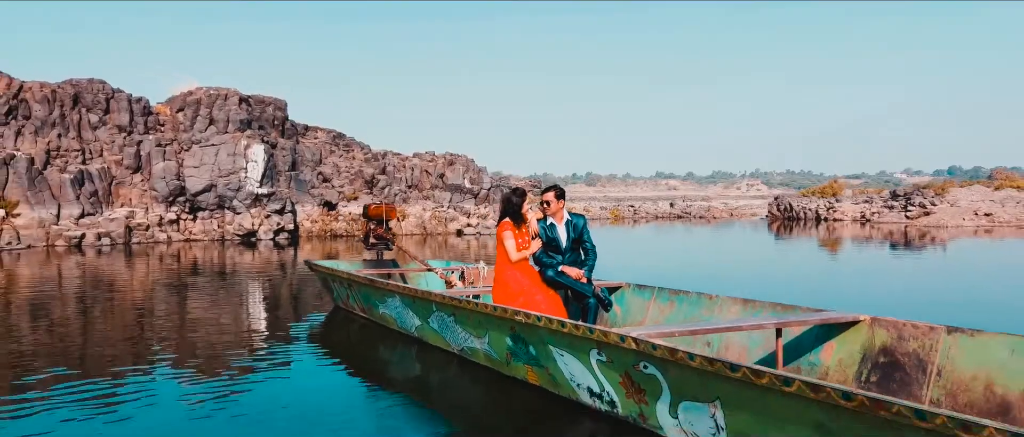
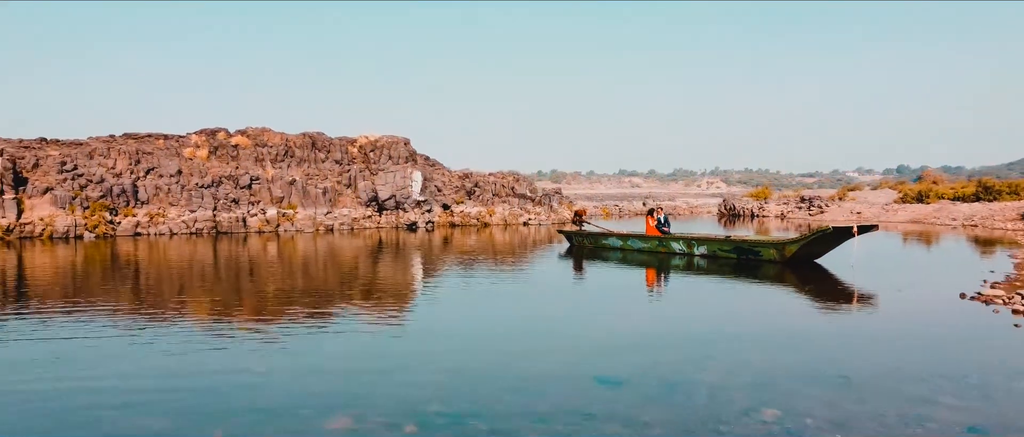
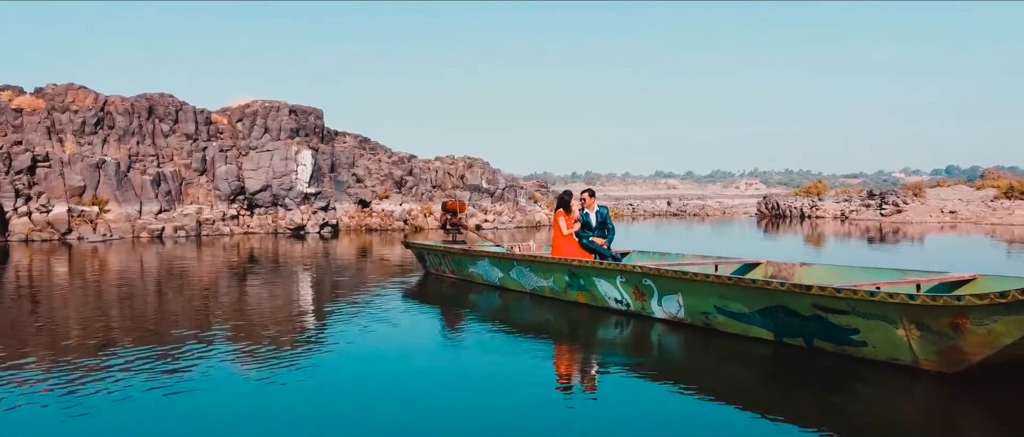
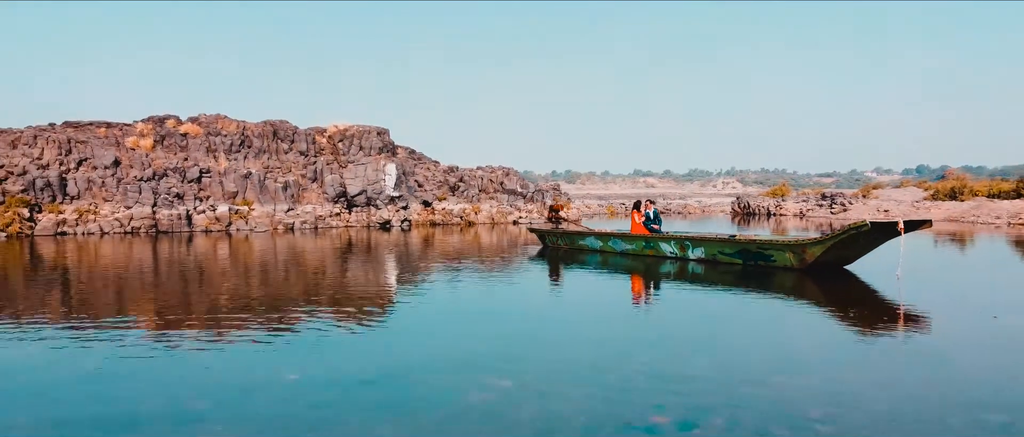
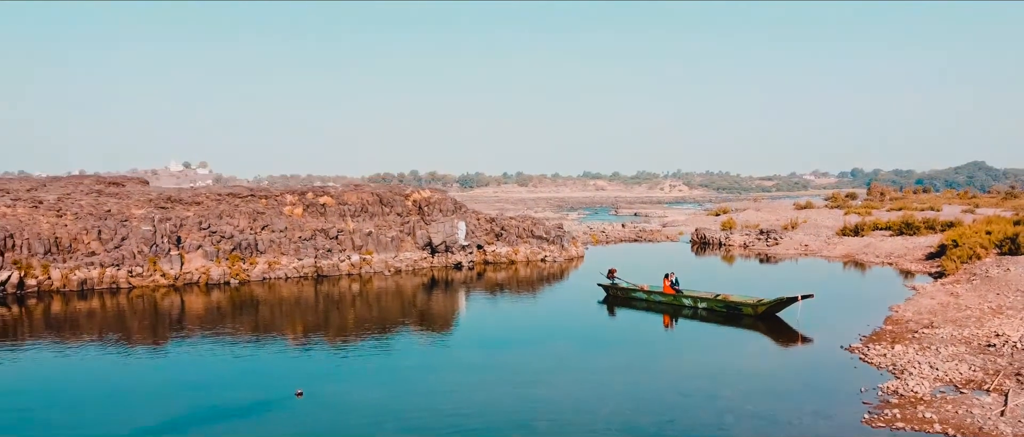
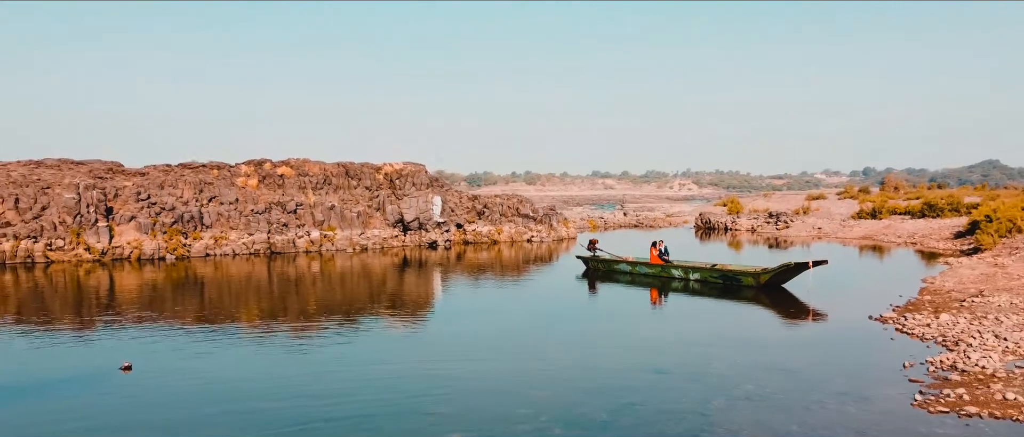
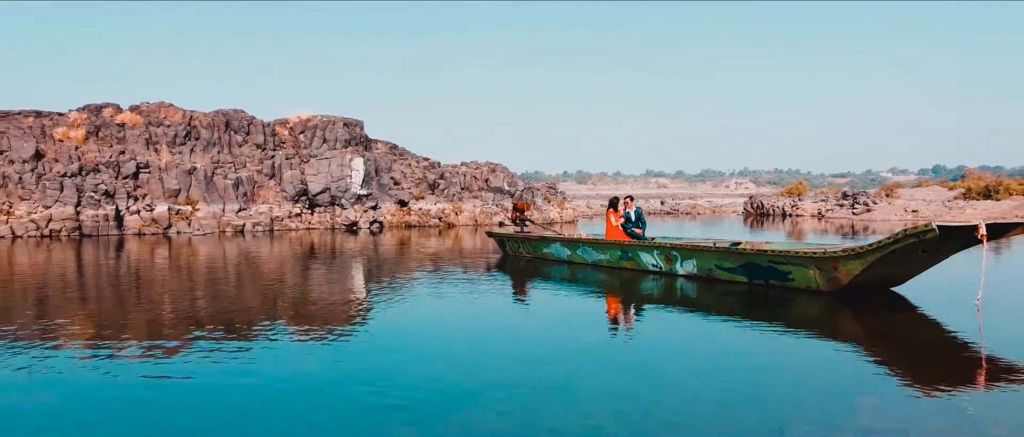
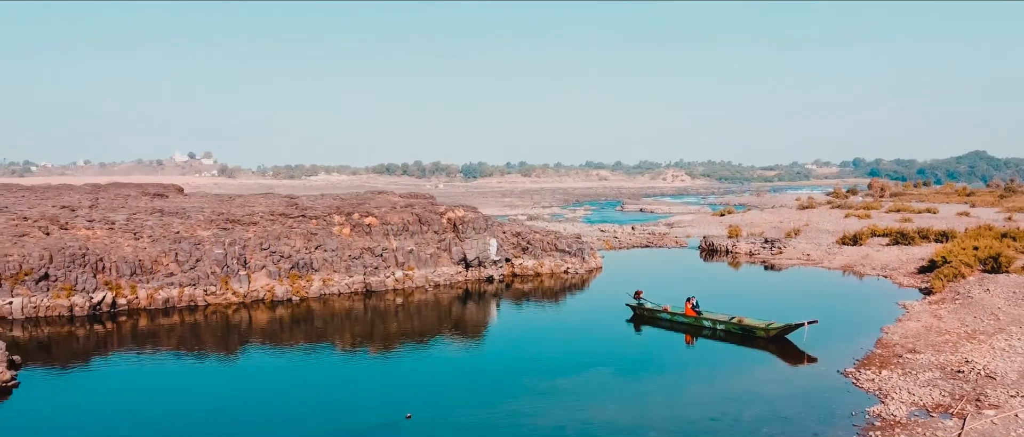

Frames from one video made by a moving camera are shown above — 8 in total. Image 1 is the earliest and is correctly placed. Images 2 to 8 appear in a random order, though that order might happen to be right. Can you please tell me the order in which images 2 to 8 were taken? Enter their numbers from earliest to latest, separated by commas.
3, 7, 4, 2, 6, 5, 8
